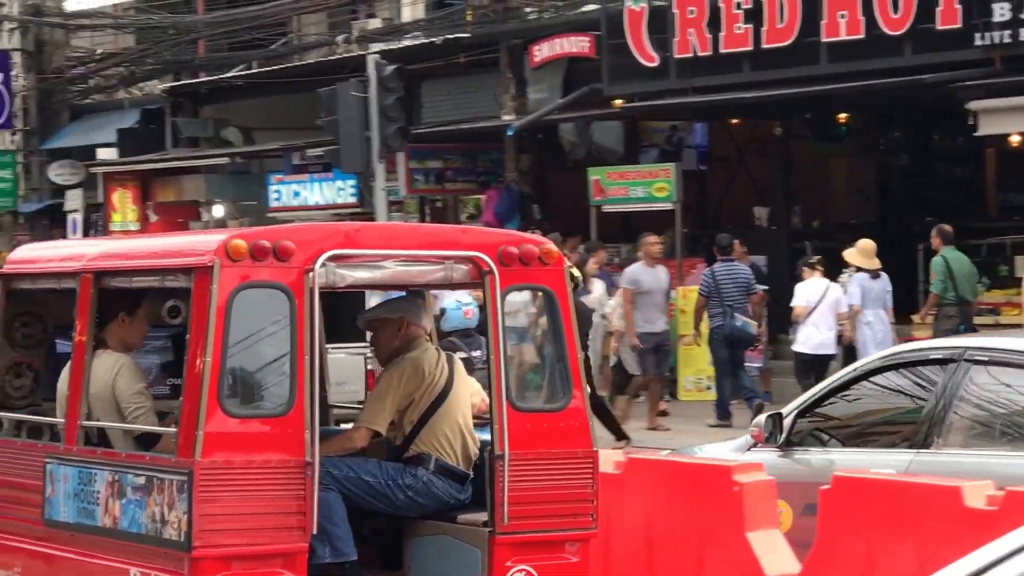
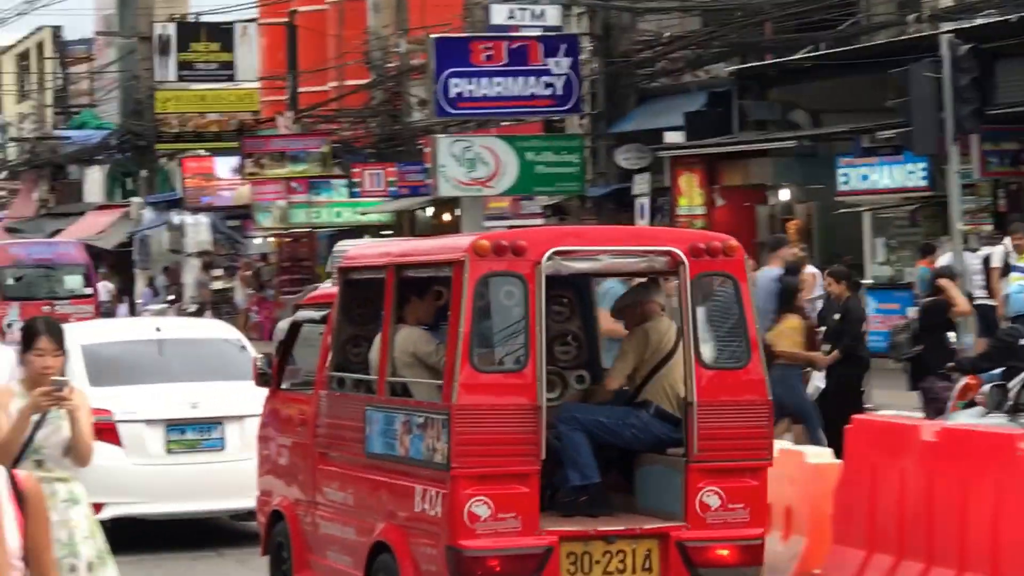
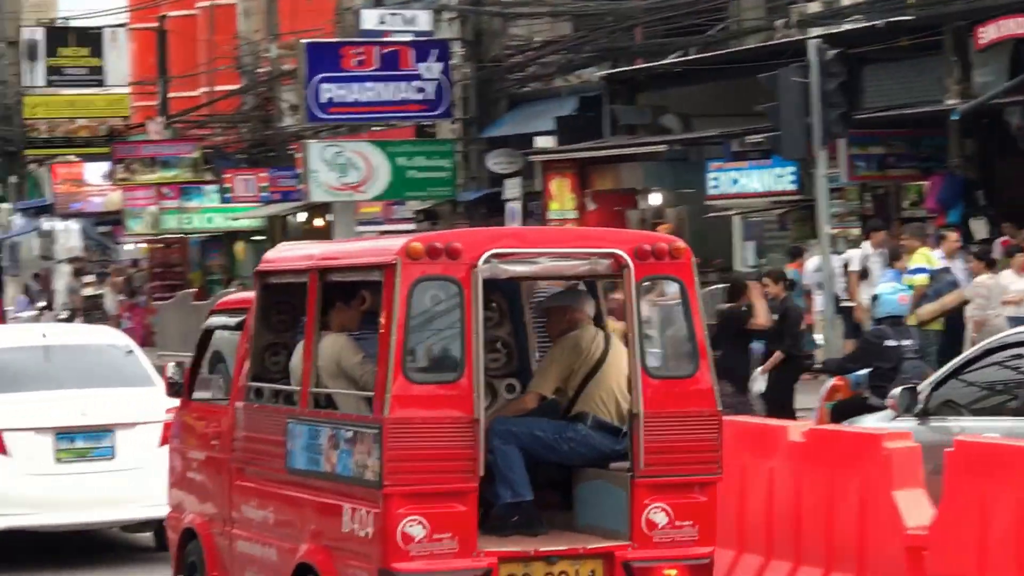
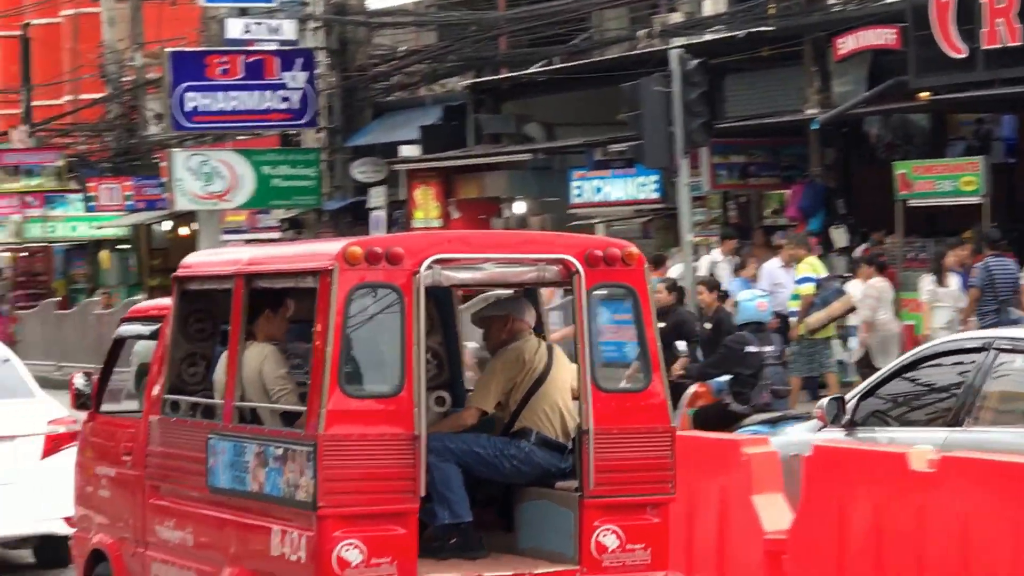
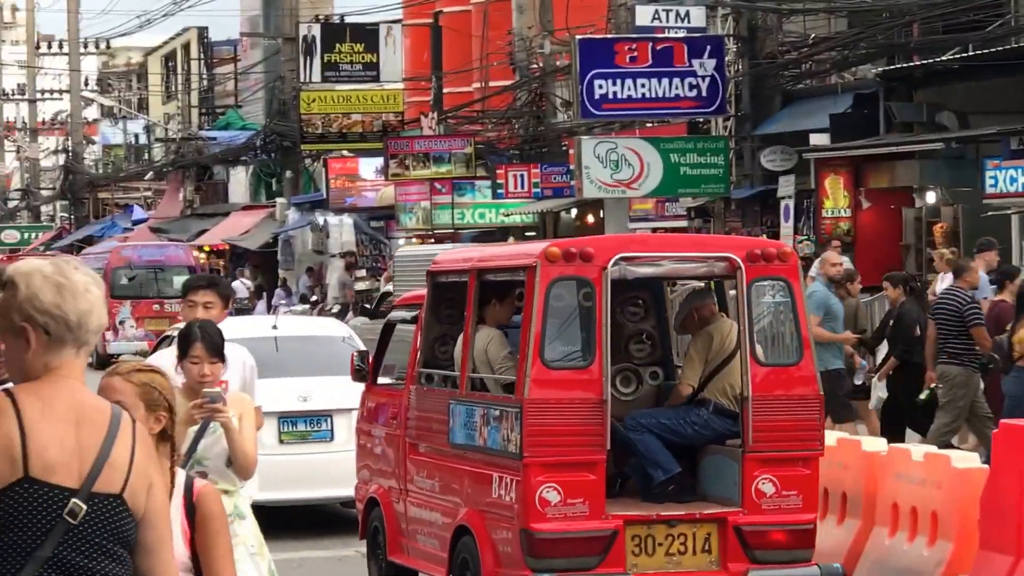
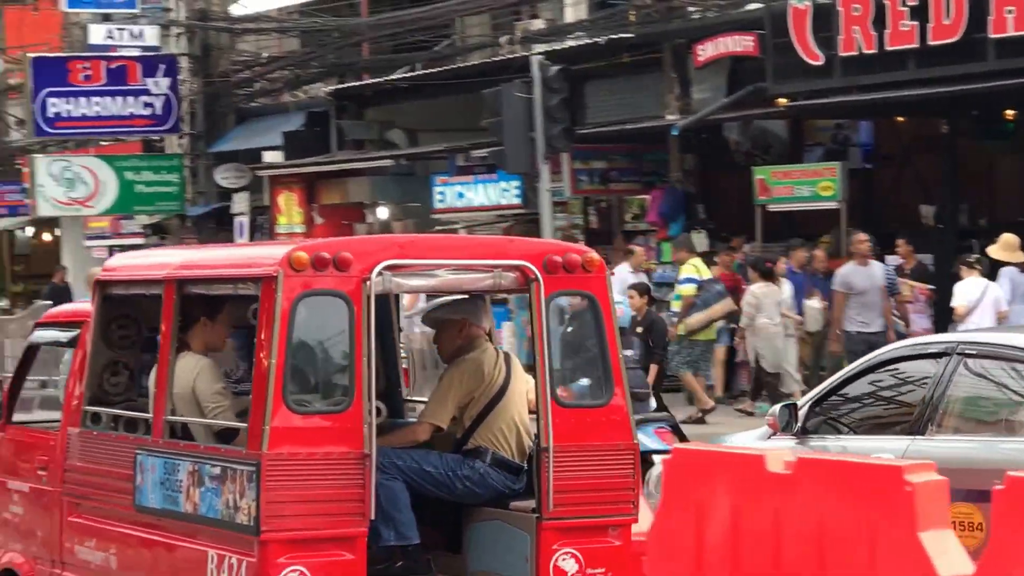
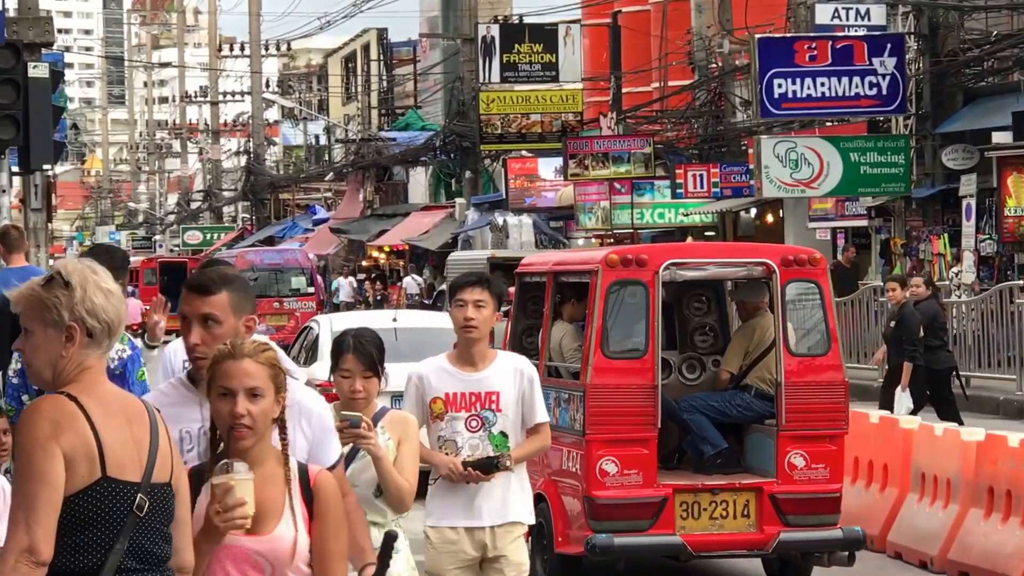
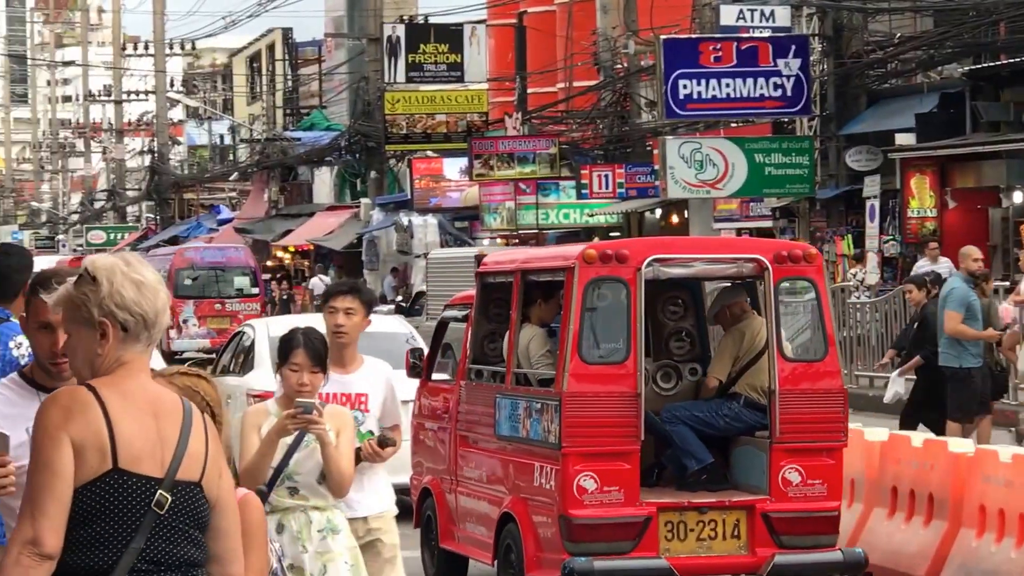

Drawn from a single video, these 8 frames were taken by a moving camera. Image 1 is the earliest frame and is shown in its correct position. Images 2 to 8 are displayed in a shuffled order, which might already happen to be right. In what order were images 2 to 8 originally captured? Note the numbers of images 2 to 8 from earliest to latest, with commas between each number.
6, 4, 3, 2, 5, 8, 7
